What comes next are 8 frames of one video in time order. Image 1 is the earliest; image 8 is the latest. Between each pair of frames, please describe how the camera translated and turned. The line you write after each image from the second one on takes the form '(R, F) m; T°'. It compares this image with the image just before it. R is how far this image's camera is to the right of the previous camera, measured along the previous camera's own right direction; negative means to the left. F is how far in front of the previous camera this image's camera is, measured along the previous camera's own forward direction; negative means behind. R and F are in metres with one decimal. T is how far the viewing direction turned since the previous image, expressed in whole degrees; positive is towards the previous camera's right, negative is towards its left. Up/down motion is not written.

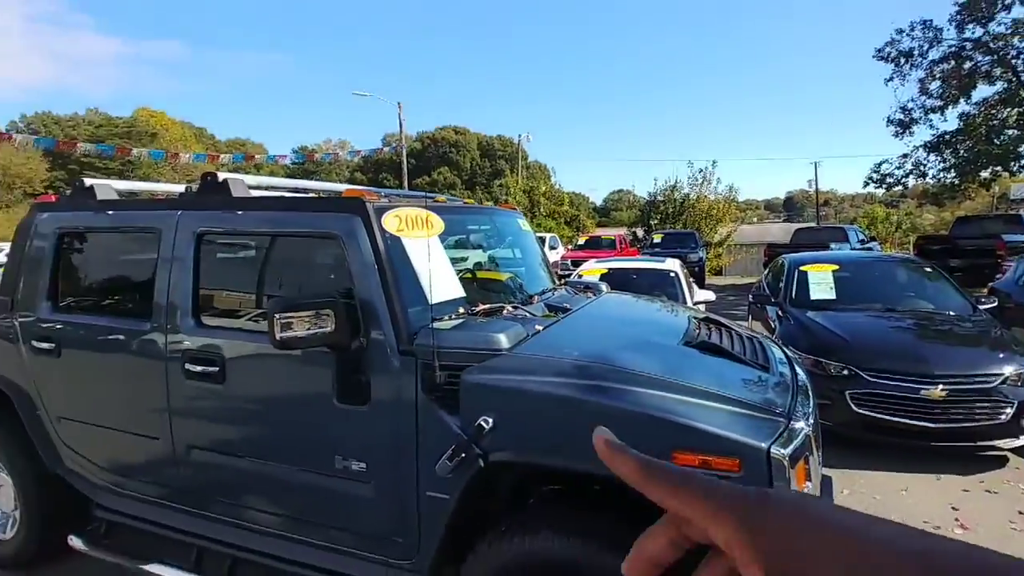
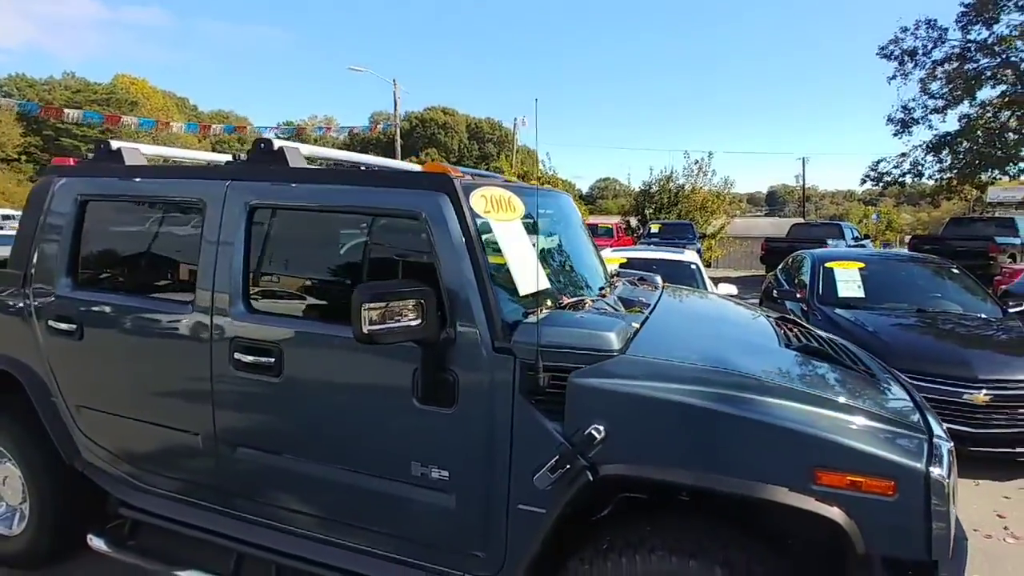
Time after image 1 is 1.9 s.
(-0.5, +0.3) m; +2°
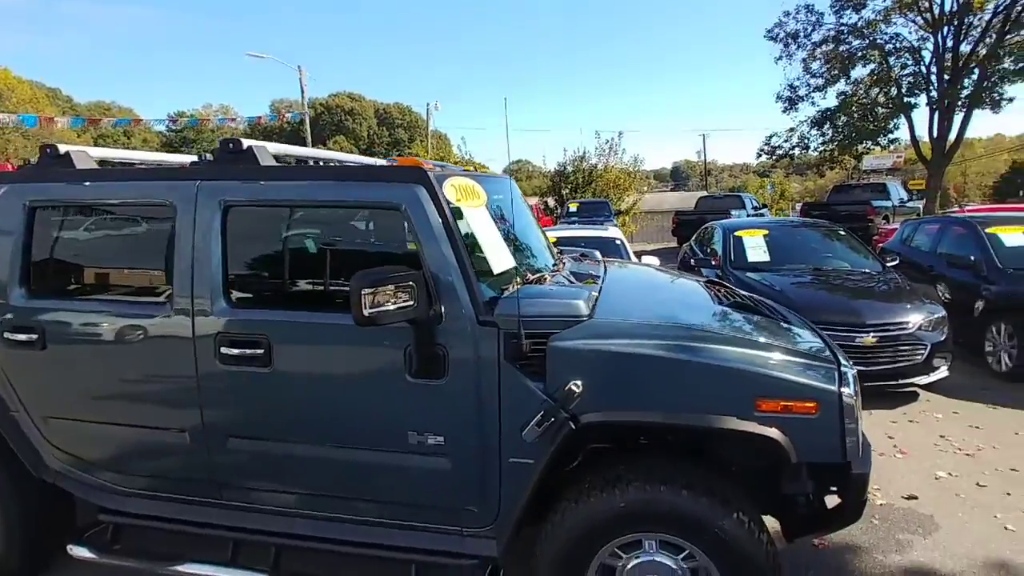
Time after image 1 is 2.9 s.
(-0.2, -0.2) m; +8°
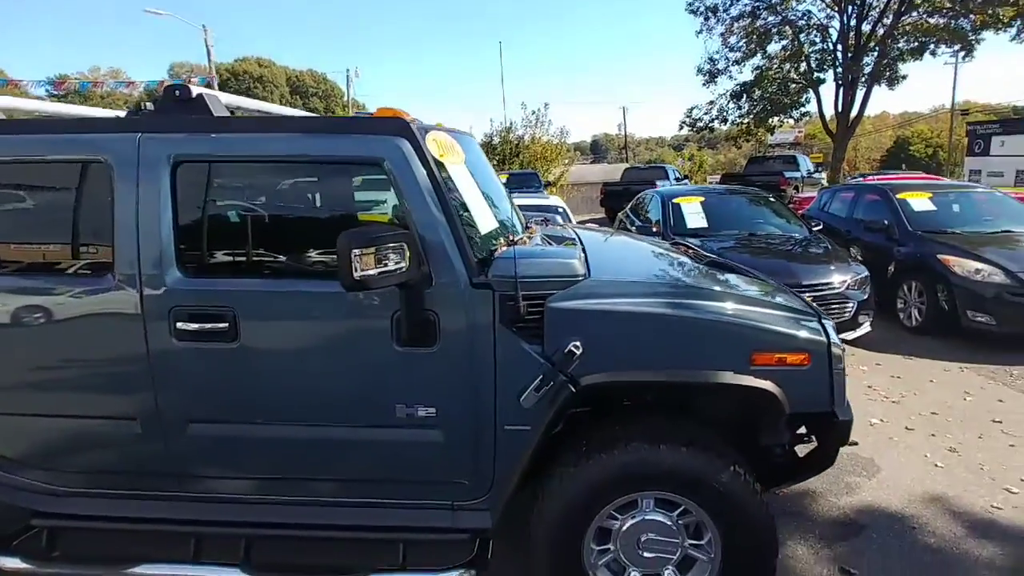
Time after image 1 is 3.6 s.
(-0.3, +0.1) m; +7°
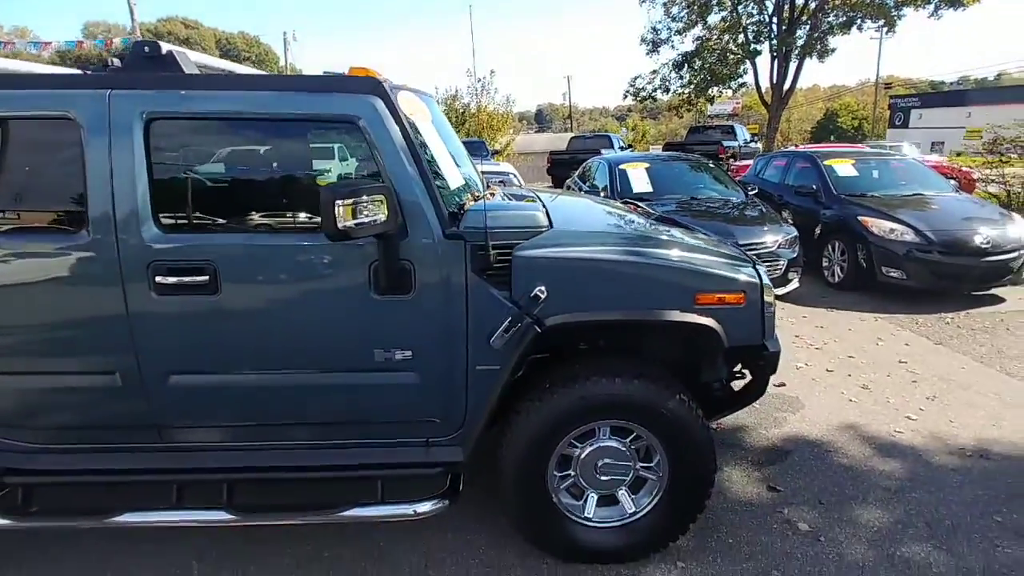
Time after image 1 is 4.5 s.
(-0.1, -0.2) m; +5°
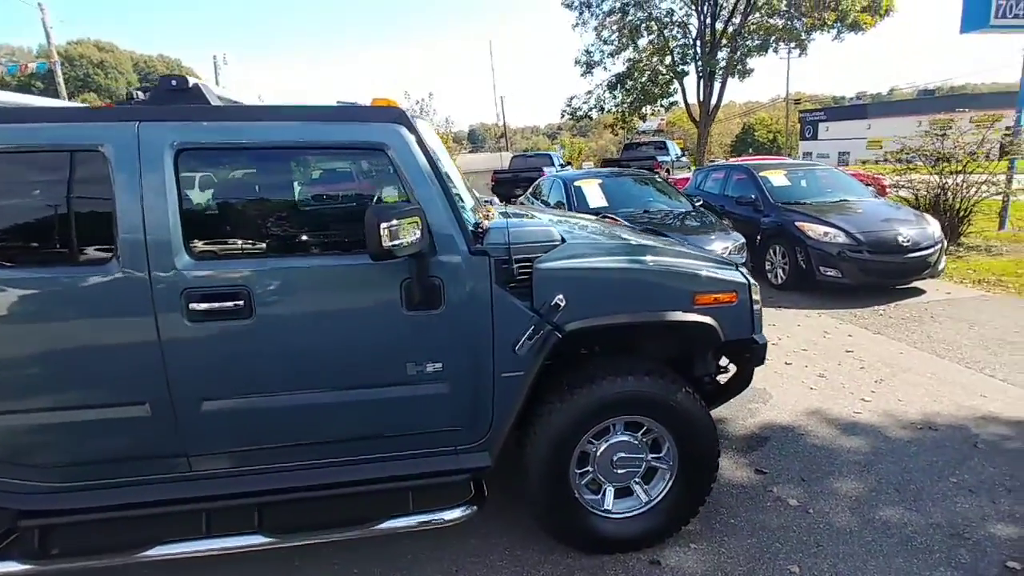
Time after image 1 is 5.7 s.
(-0.4, -0.2) m; +6°
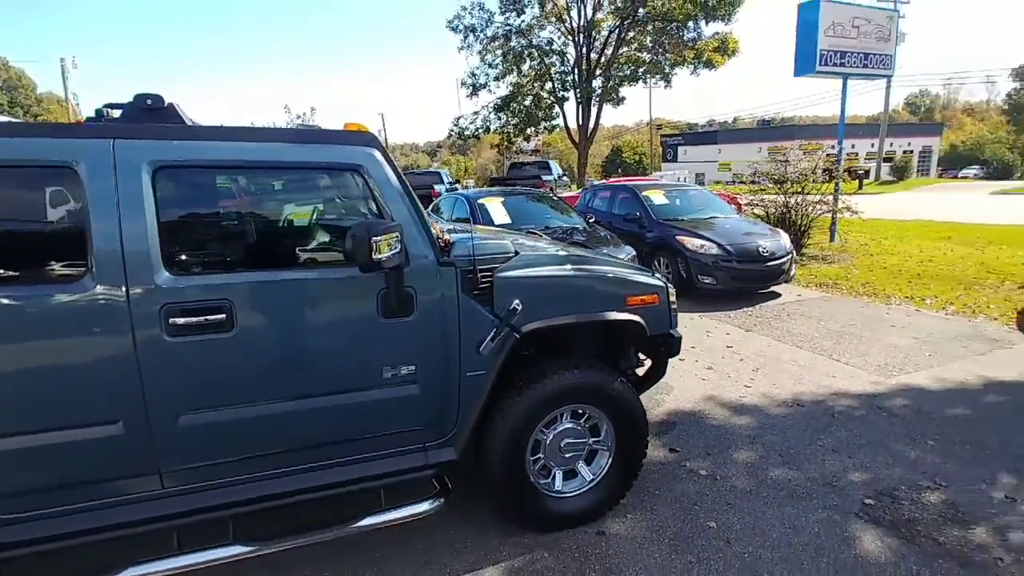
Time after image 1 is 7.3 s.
(-0.4, -0.3) m; +12°
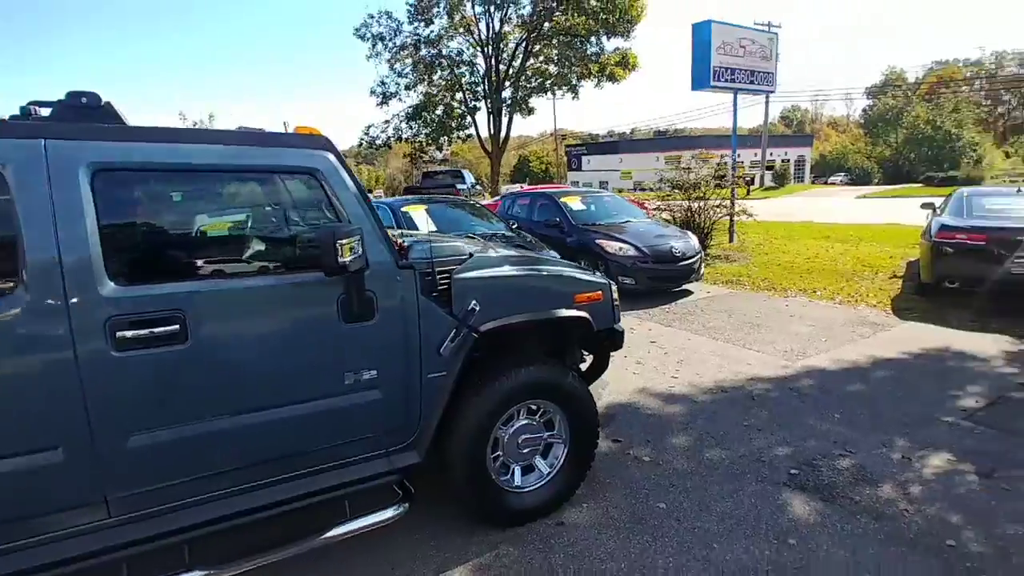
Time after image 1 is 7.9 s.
(-0.2, -0.1) m; +9°
